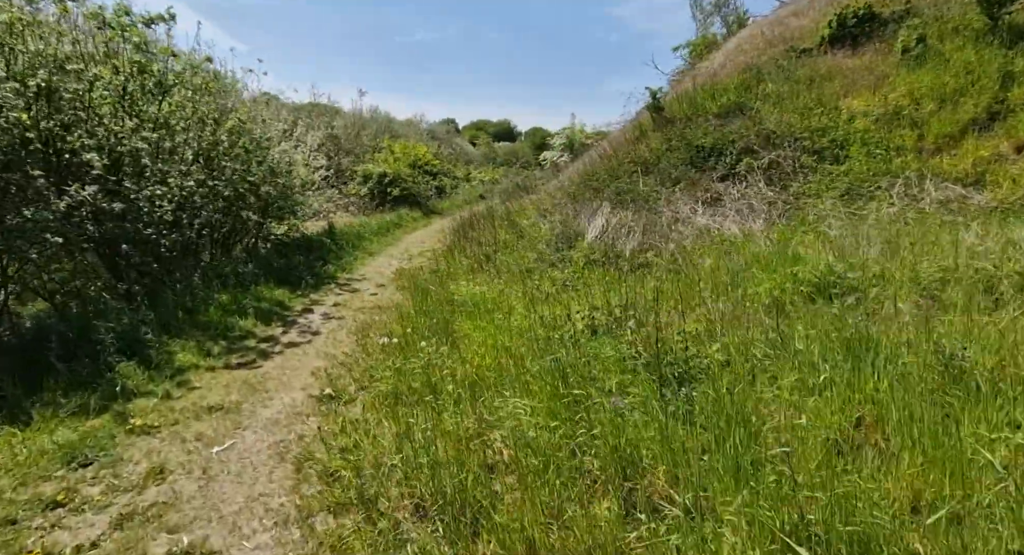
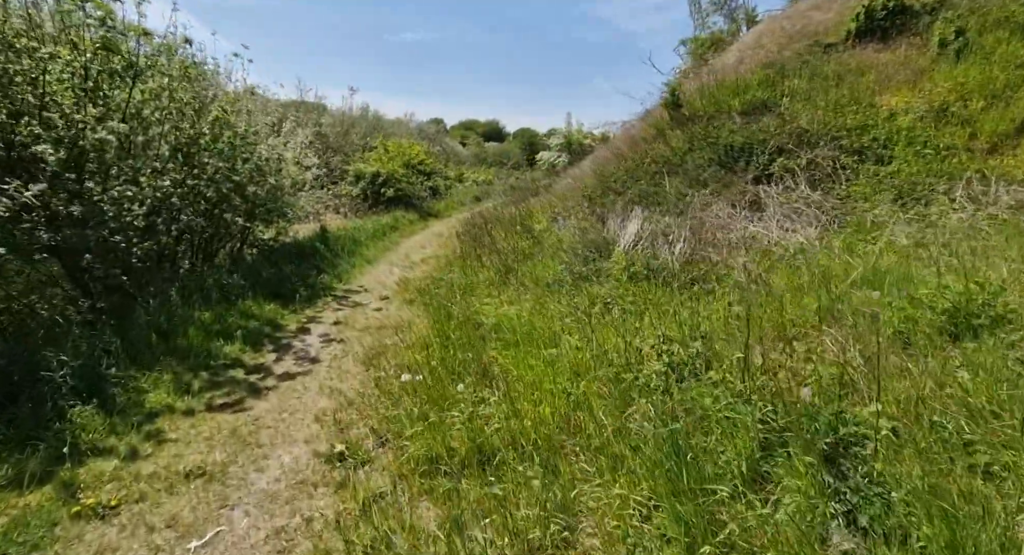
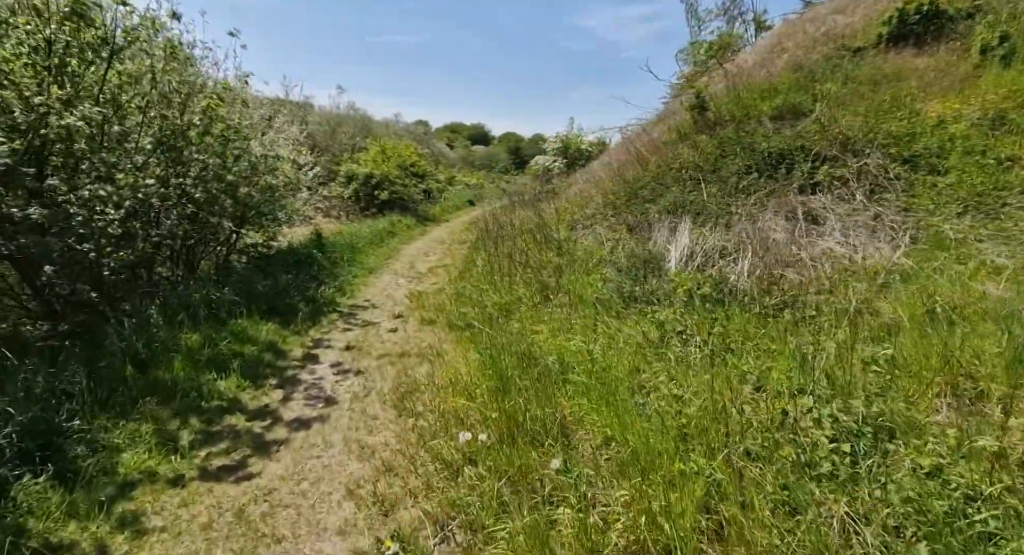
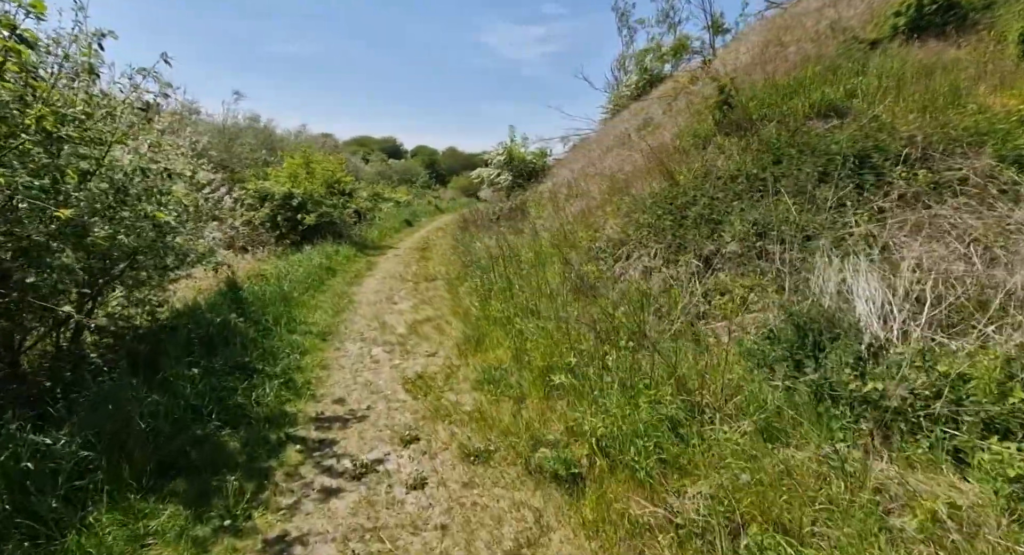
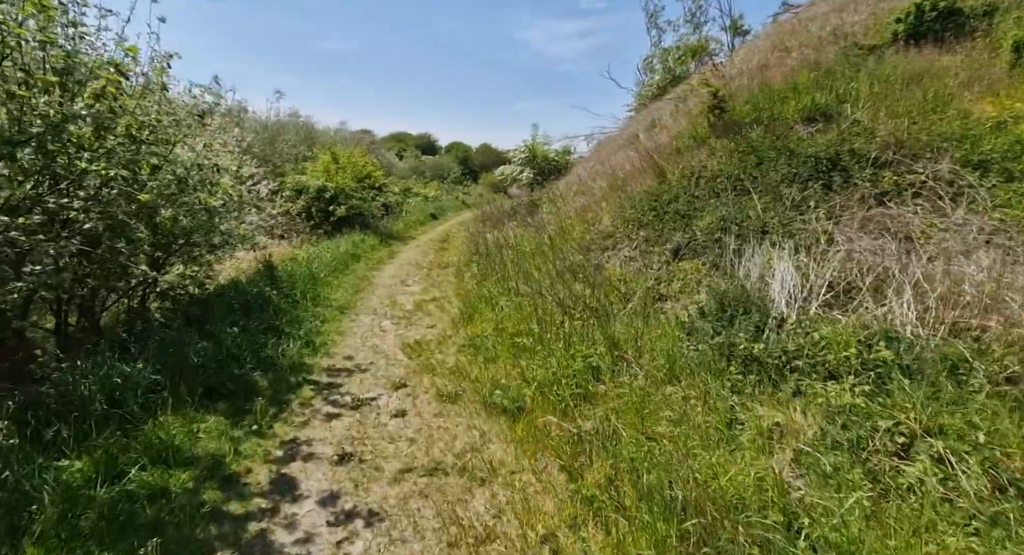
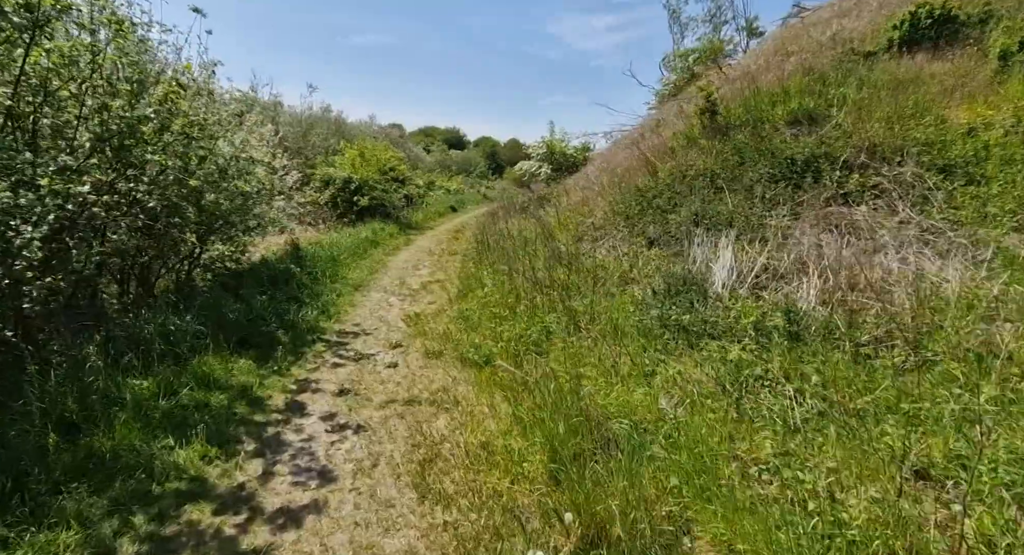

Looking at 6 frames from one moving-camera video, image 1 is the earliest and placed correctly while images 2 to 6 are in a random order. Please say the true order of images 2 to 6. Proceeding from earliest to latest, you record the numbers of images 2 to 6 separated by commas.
2, 3, 6, 5, 4
